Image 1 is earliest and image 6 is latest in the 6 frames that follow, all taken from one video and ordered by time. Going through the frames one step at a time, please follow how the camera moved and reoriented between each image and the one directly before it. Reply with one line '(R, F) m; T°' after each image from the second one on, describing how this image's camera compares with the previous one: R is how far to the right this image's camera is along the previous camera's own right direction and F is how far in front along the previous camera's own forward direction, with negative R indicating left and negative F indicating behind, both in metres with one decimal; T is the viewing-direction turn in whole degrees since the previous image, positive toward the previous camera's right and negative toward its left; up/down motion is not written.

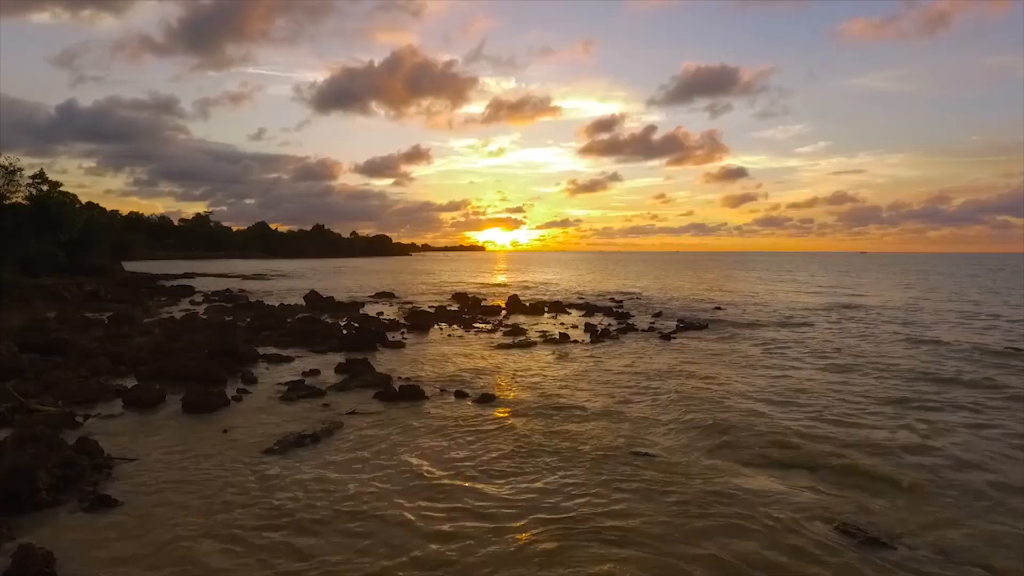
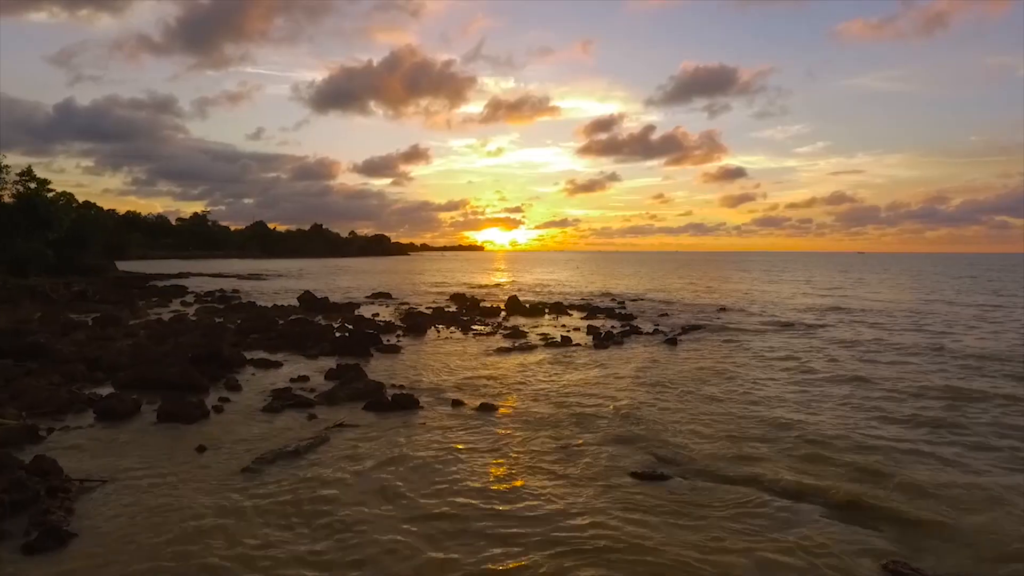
(-0.1, +1.3) m; 0°
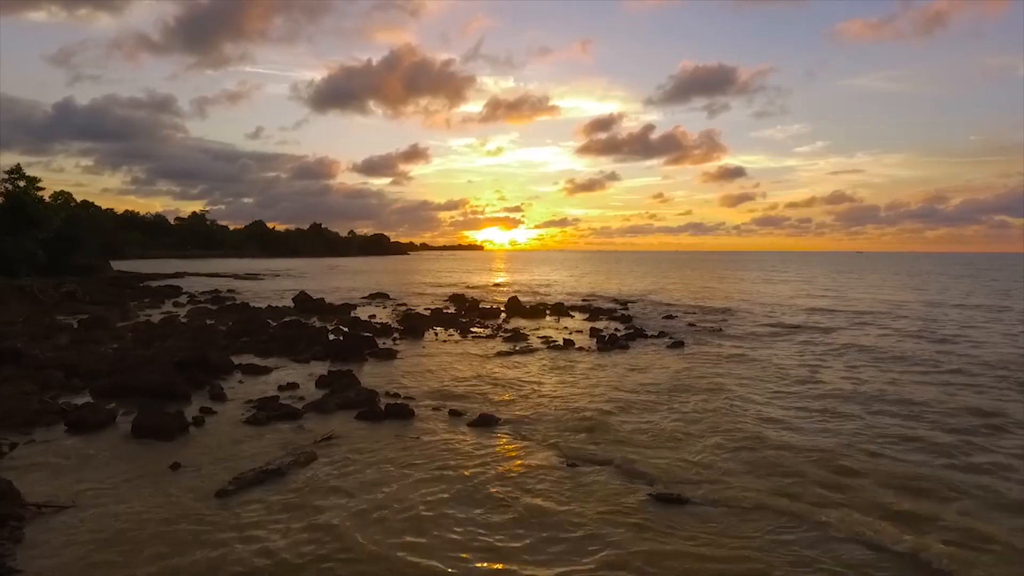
(-0.1, +1.2) m; 0°
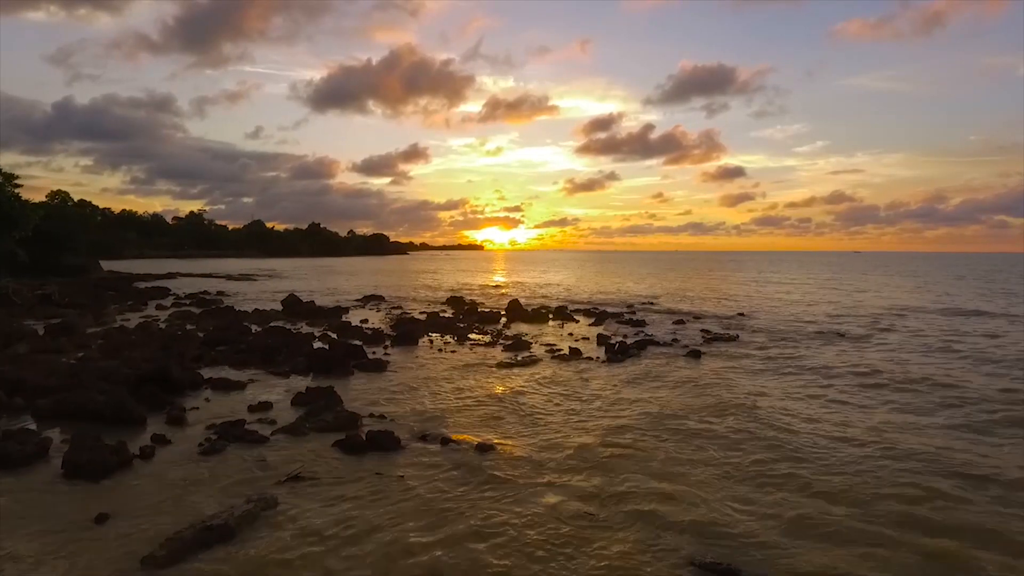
(-0.1, +2.6) m; 0°
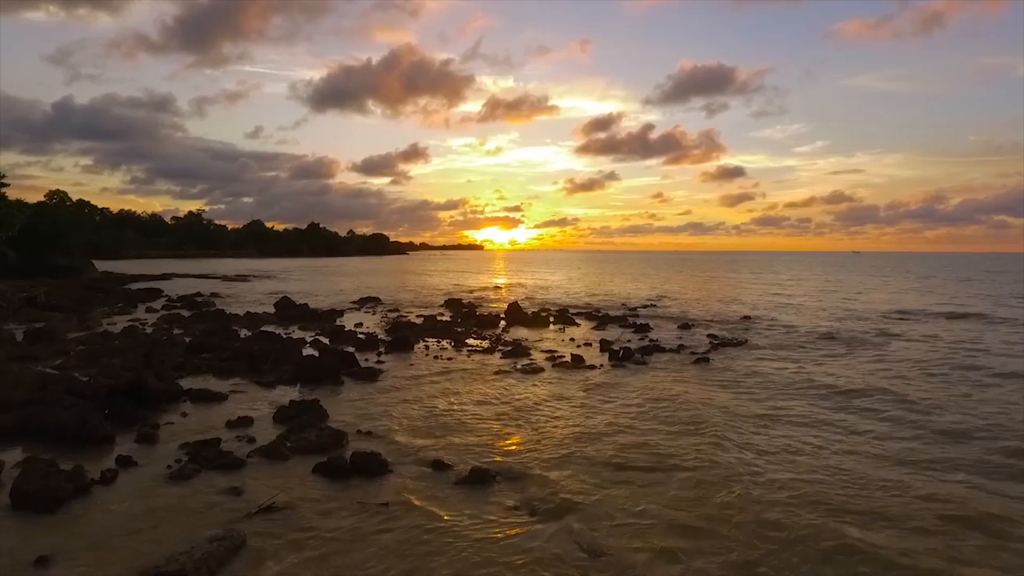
(0.0, +1.3) m; 0°
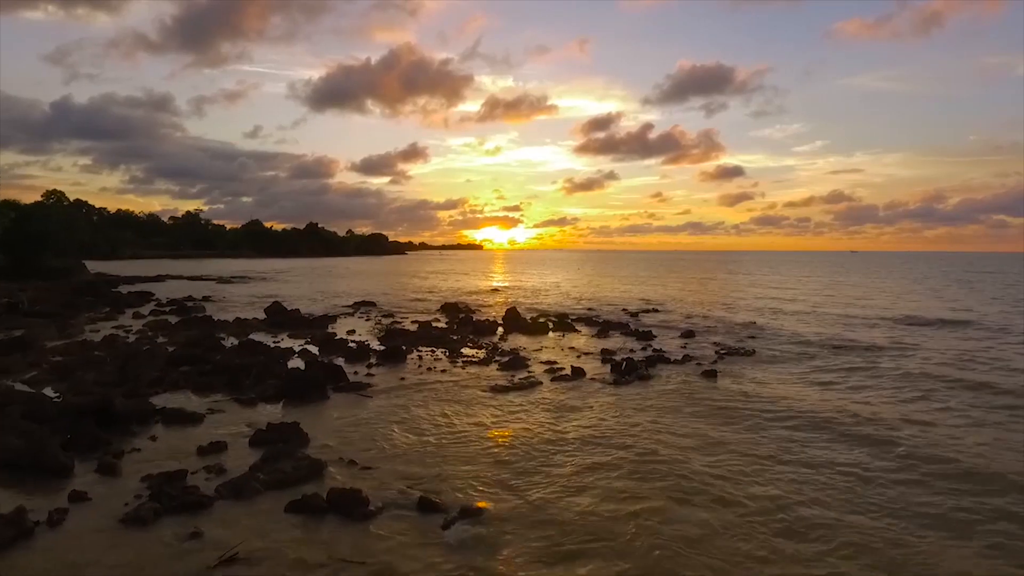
(+0.1, +1.4) m; 0°
